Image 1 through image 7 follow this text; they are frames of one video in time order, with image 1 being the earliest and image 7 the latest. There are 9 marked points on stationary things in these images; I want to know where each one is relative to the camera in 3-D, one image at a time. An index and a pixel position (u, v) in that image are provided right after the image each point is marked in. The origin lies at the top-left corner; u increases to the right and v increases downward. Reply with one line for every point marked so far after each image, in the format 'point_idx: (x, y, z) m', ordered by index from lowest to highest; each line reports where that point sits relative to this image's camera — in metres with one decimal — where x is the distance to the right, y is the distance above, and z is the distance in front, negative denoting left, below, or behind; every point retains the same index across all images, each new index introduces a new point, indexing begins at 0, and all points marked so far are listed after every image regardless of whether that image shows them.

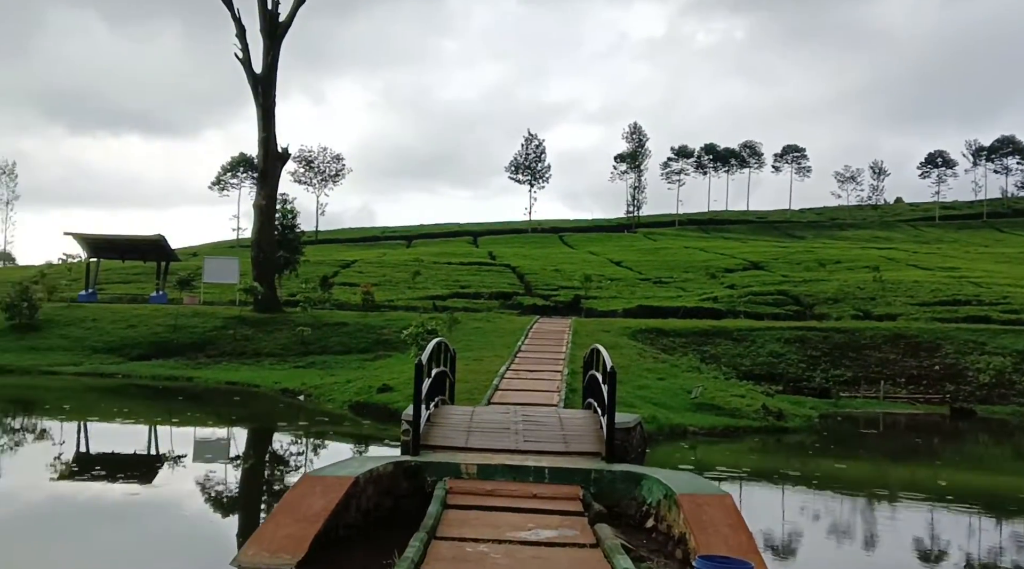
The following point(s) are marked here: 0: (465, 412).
0: (-0.5, -1.3, +8.1) m
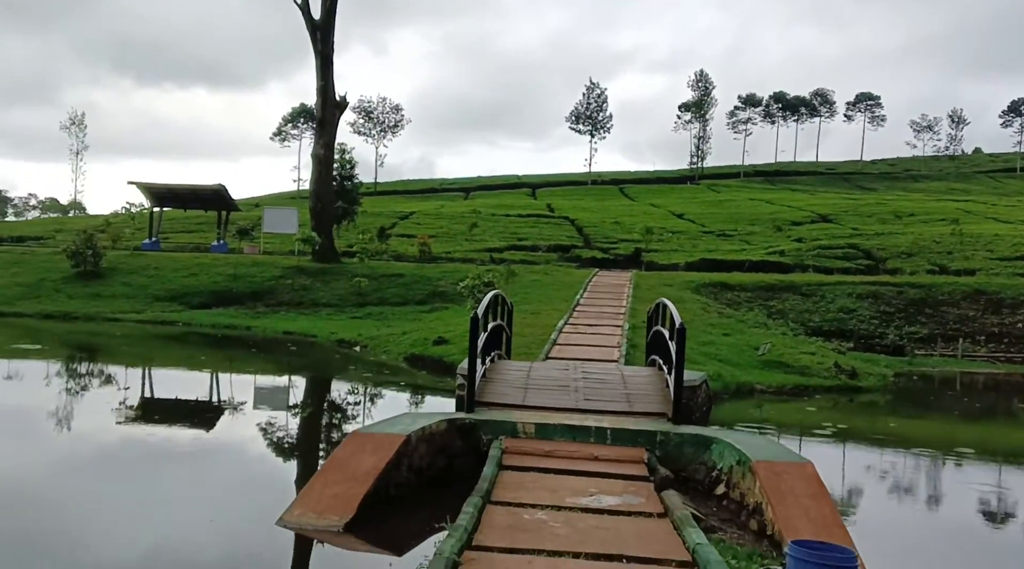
0: (+0.1, -0.8, +7.7) m
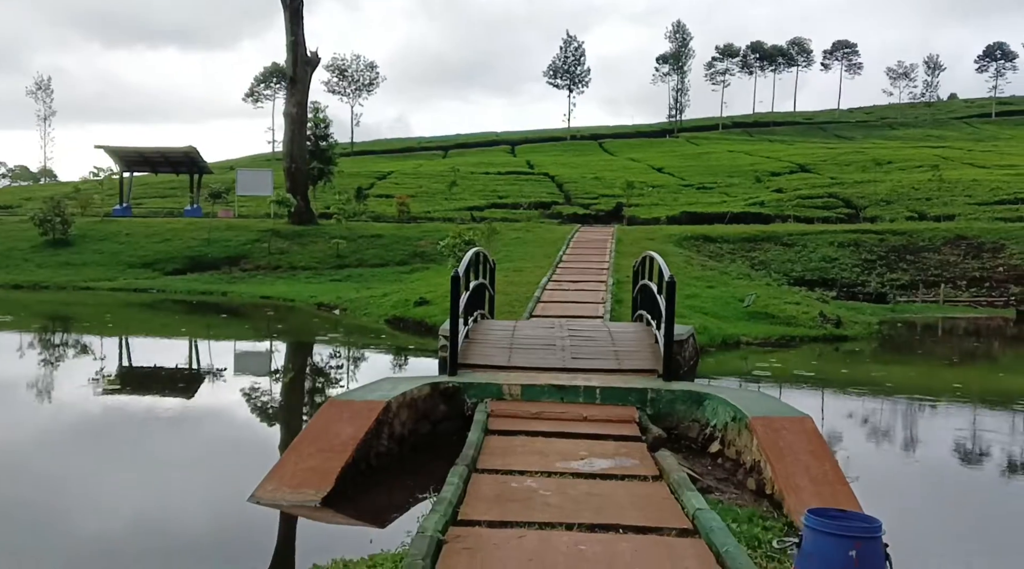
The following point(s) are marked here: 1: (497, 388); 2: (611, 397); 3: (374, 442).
0: (-0.1, -0.4, +7.5) m
1: (-0.1, -0.7, +5.7) m
2: (+0.7, -0.8, +5.6) m
3: (-0.8, -0.9, +4.9) m
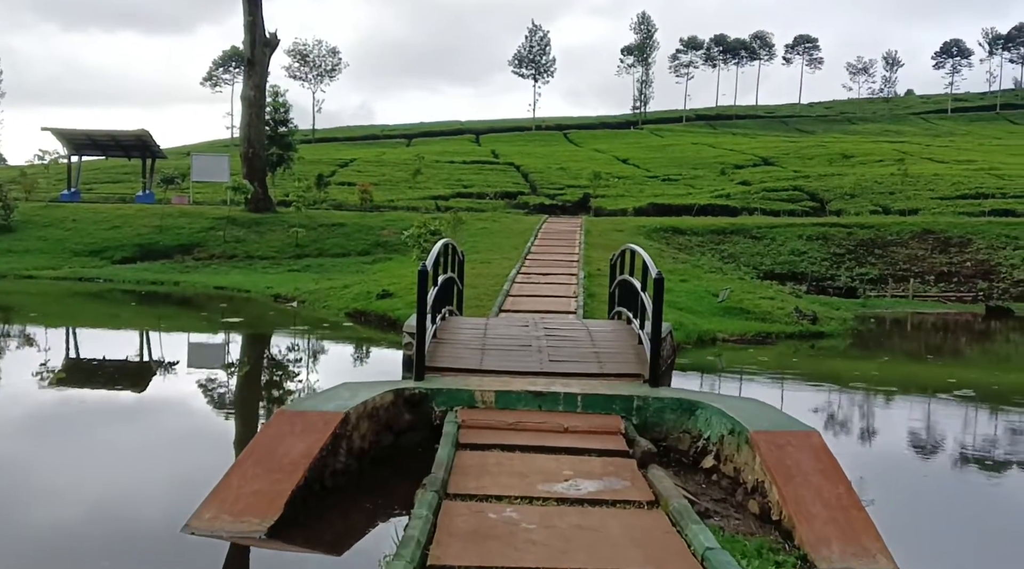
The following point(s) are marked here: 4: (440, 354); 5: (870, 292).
0: (-0.3, -0.3, +6.9) m
1: (-0.3, -0.7, +5.2) m
2: (+0.5, -0.8, +5.1) m
3: (-1.0, -0.9, +4.3) m
4: (-0.5, -0.5, +5.9) m
5: (+8.3, -0.2, +18.9) m
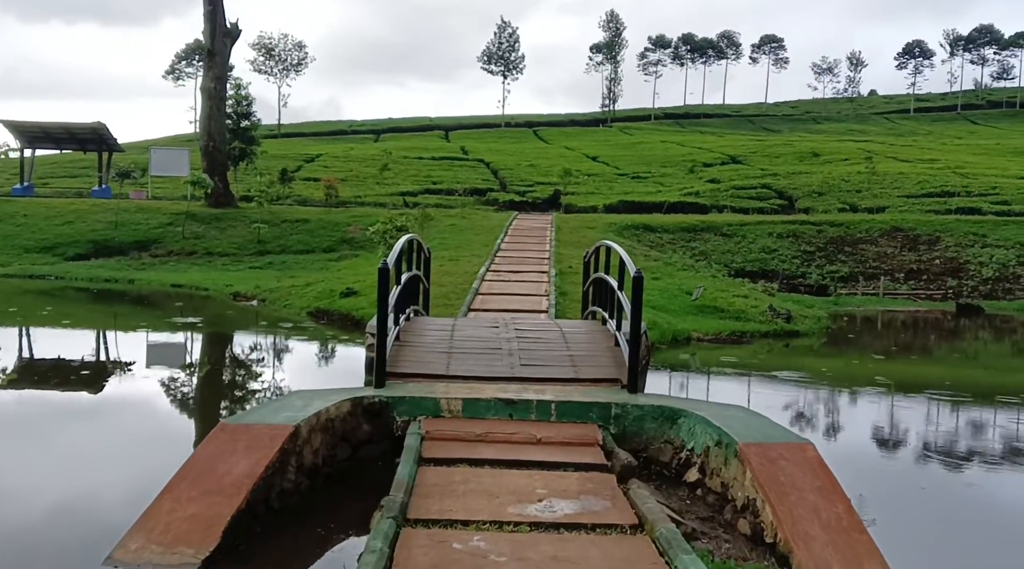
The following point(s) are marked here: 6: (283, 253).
0: (-0.5, -0.3, +6.5) m
1: (-0.5, -0.7, +4.8) m
2: (+0.3, -0.7, +4.8) m
3: (-1.1, -0.9, +3.9) m
4: (-0.7, -0.5, +5.5) m
5: (+7.6, -0.1, +18.8) m
6: (-5.5, +0.7, +19.5) m
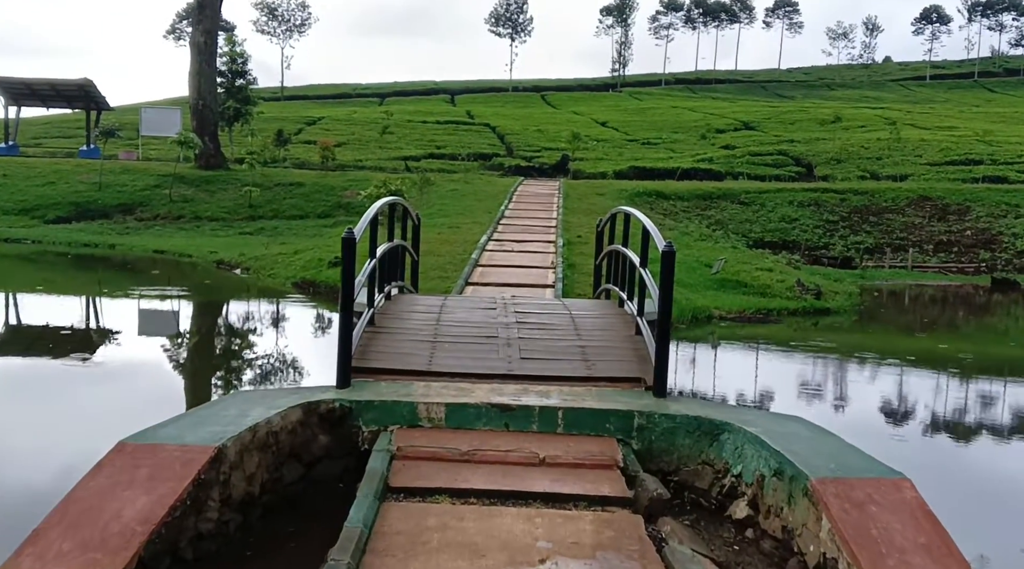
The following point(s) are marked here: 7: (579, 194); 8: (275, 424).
0: (-0.5, -0.2, +5.5) m
1: (-0.5, -0.6, +3.8) m
2: (+0.3, -0.6, +3.8) m
3: (-1.1, -0.8, +2.9) m
4: (-0.7, -0.3, +4.5) m
5: (+7.7, +0.5, +17.7) m
6: (-5.3, +1.5, +18.5) m
7: (+1.6, +2.2, +19.6) m
8: (-1.0, -0.6, +3.5) m
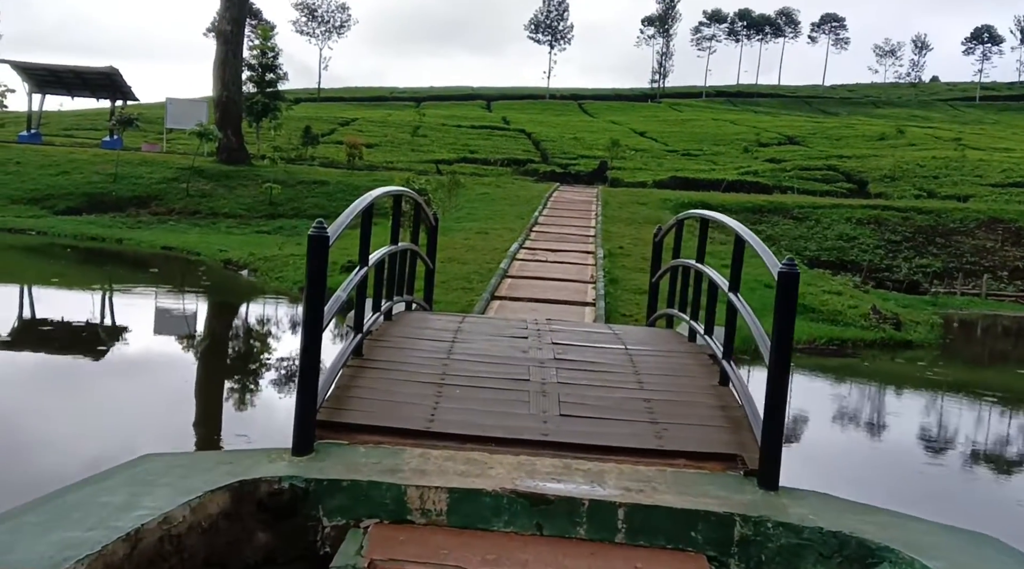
0: (-0.4, -0.2, +4.2) m
1: (-0.4, -0.6, +2.5) m
2: (+0.4, -0.7, +2.5) m
3: (-1.1, -0.9, +1.7) m
4: (-0.6, -0.4, +3.2) m
5: (+8.3, -0.1, +16.1) m
6: (-4.6, +1.4, +17.4) m
7: (+2.4, +1.9, +18.3) m
8: (-0.9, -0.6, +2.2) m
